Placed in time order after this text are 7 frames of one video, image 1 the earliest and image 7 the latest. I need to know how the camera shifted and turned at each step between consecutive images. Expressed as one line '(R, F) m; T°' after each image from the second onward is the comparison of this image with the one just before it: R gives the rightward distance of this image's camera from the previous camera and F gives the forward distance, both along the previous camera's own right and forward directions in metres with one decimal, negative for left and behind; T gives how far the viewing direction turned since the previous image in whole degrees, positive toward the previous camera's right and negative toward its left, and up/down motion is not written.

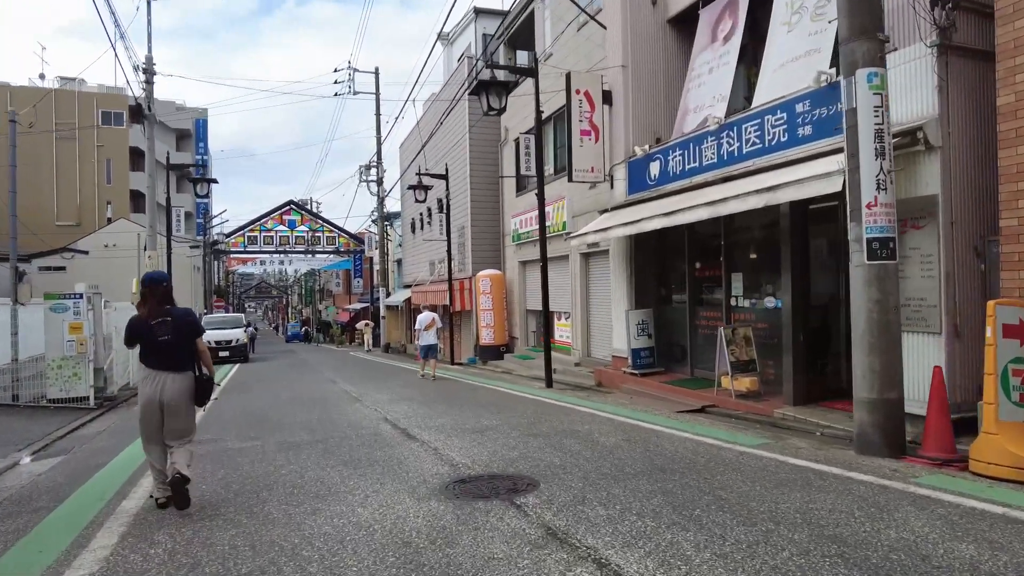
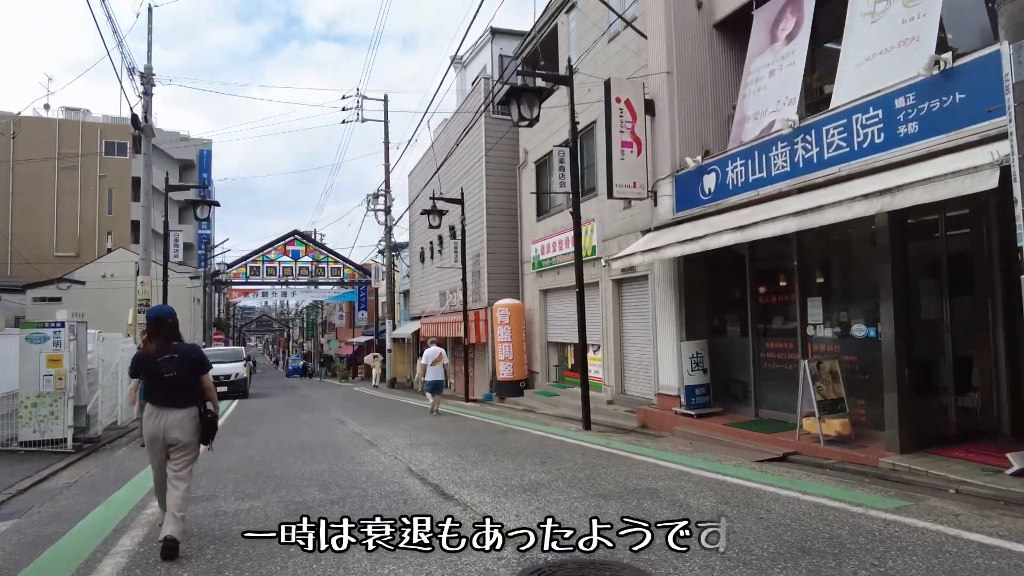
(-0.6, +1.3) m; 0°
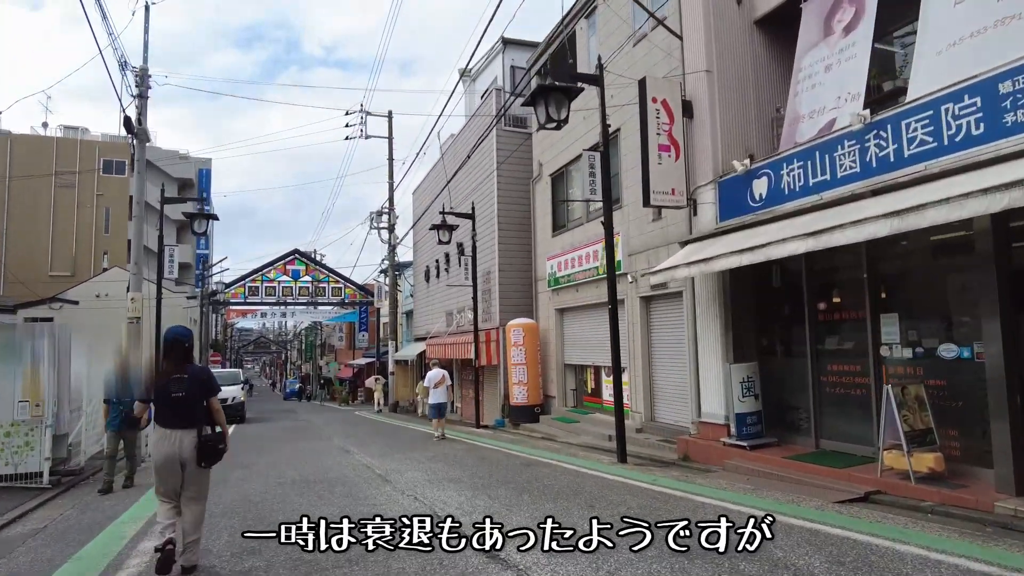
(-0.5, +1.0) m; 0°
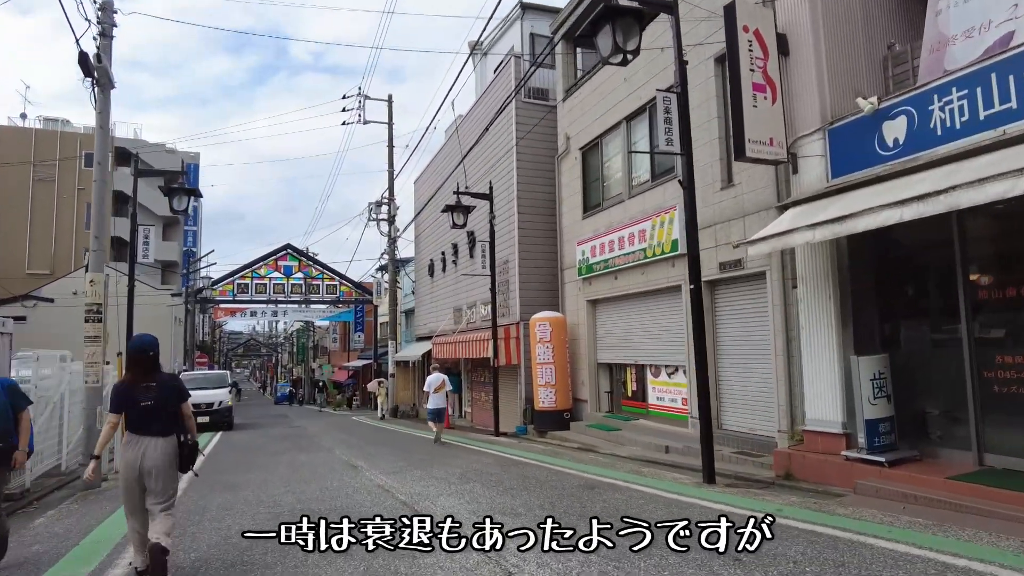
(-0.8, +2.1) m; +1°
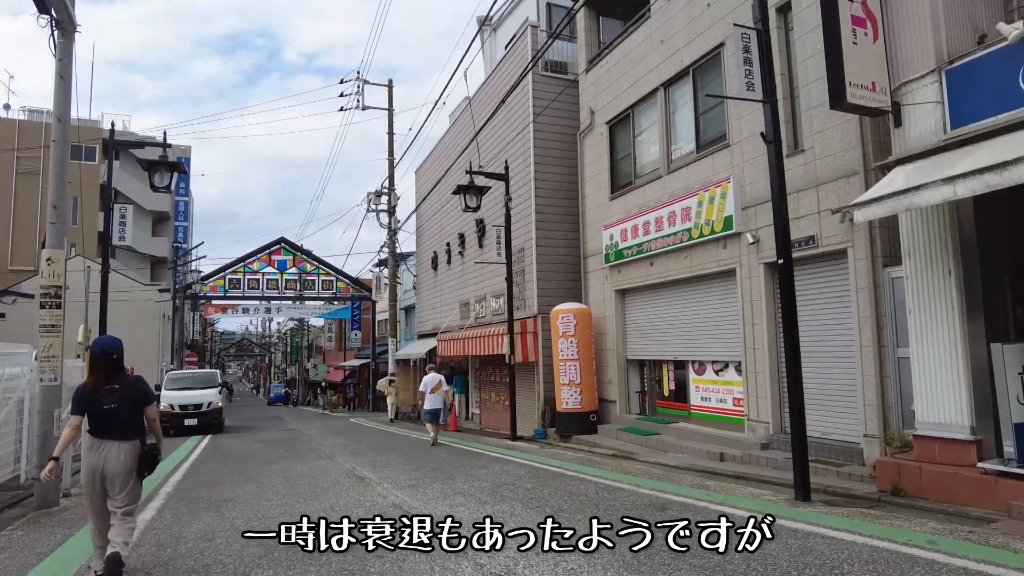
(-0.6, +1.5) m; +1°
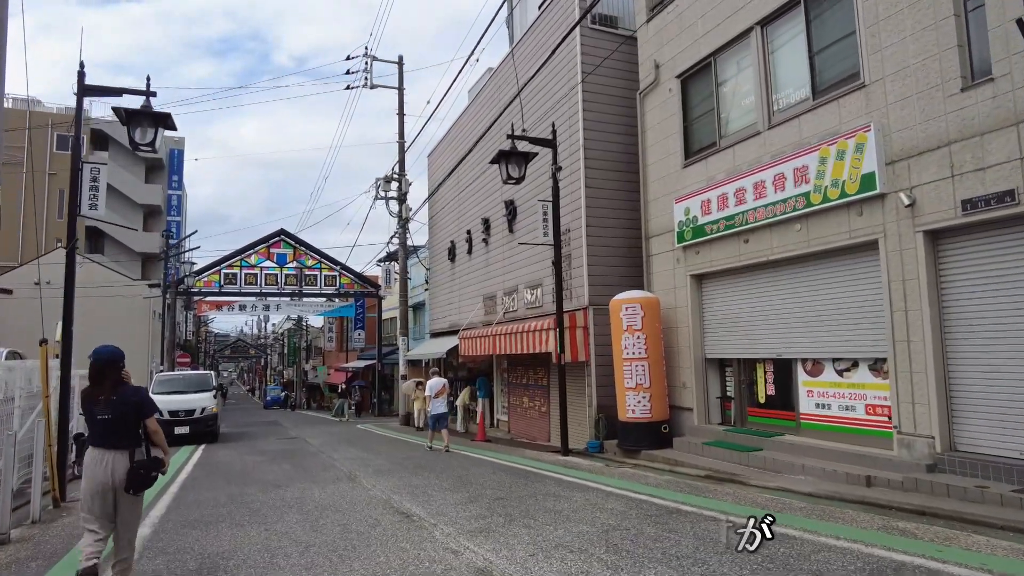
(-1.1, +2.3) m; 0°
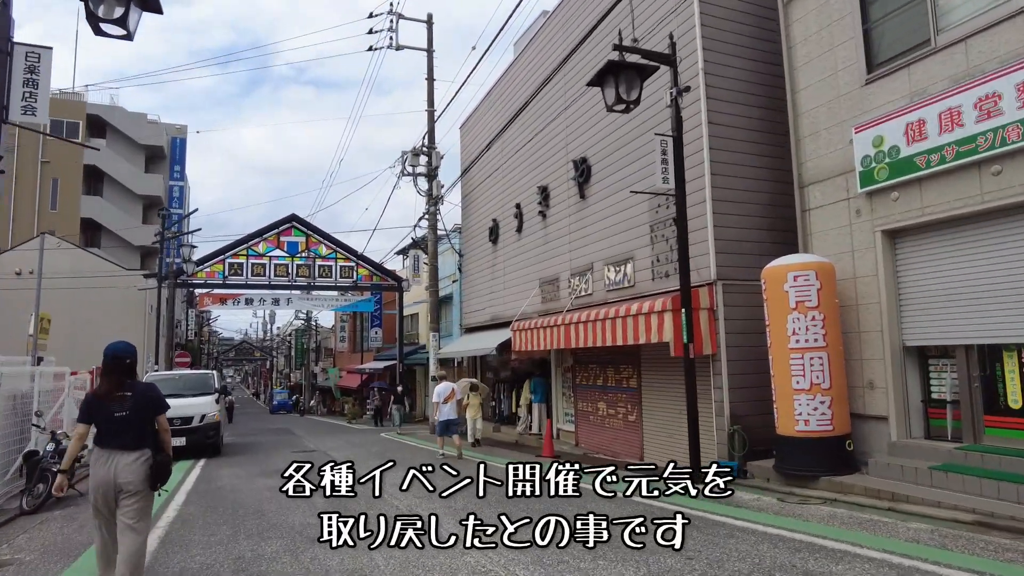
(-1.6, +3.3) m; 0°
